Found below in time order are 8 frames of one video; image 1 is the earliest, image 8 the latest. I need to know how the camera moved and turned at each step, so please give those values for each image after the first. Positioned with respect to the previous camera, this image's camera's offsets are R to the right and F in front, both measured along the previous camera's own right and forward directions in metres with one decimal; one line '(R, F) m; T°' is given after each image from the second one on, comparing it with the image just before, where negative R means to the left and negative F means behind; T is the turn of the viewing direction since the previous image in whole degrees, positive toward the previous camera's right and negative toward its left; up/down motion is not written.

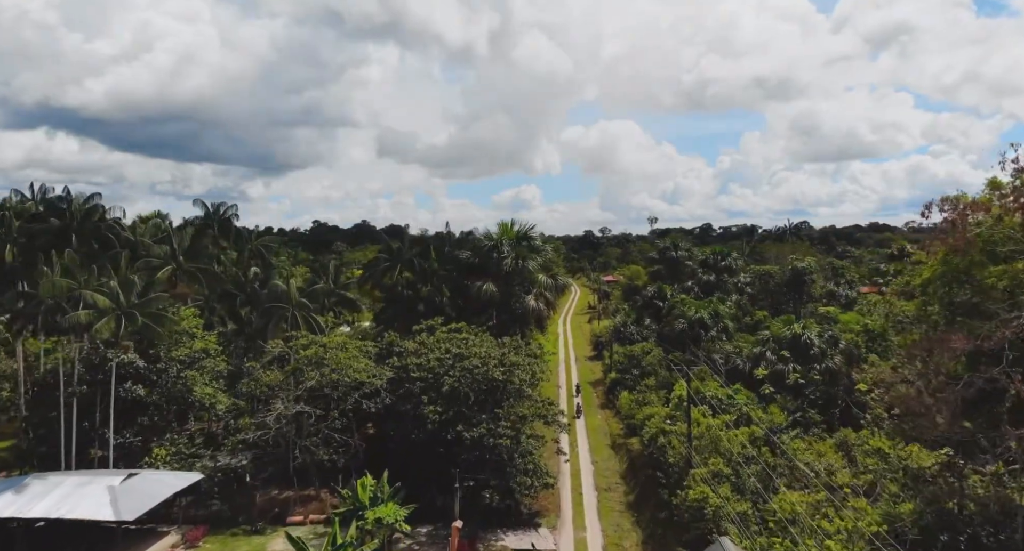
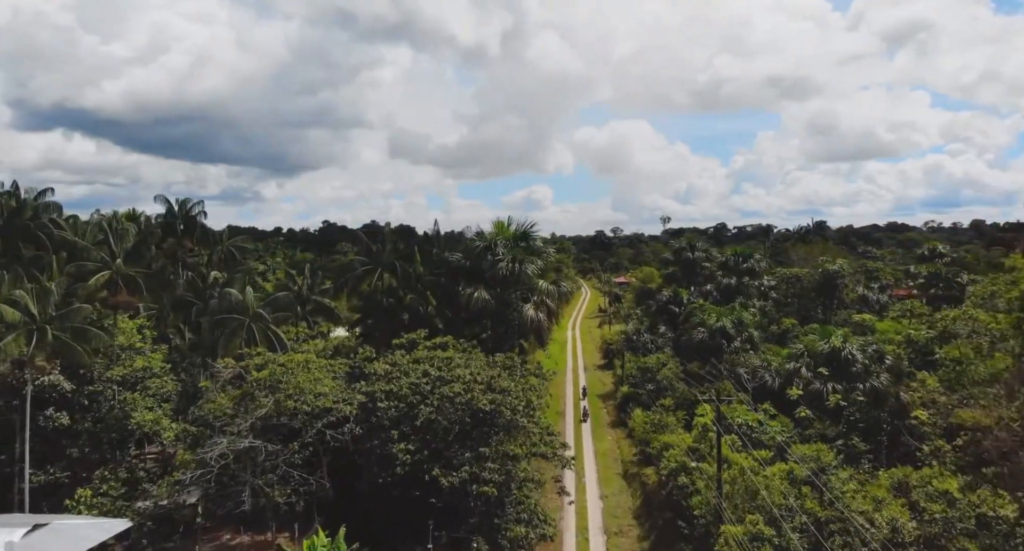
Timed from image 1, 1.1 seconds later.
(+0.7, +5.2) m; -1°
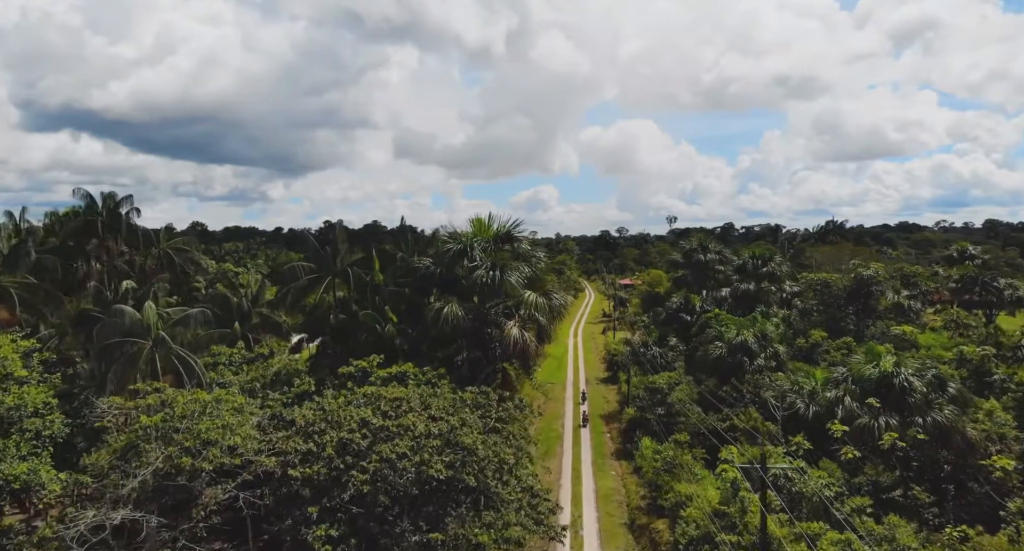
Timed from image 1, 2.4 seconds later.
(+1.0, +6.5) m; 0°
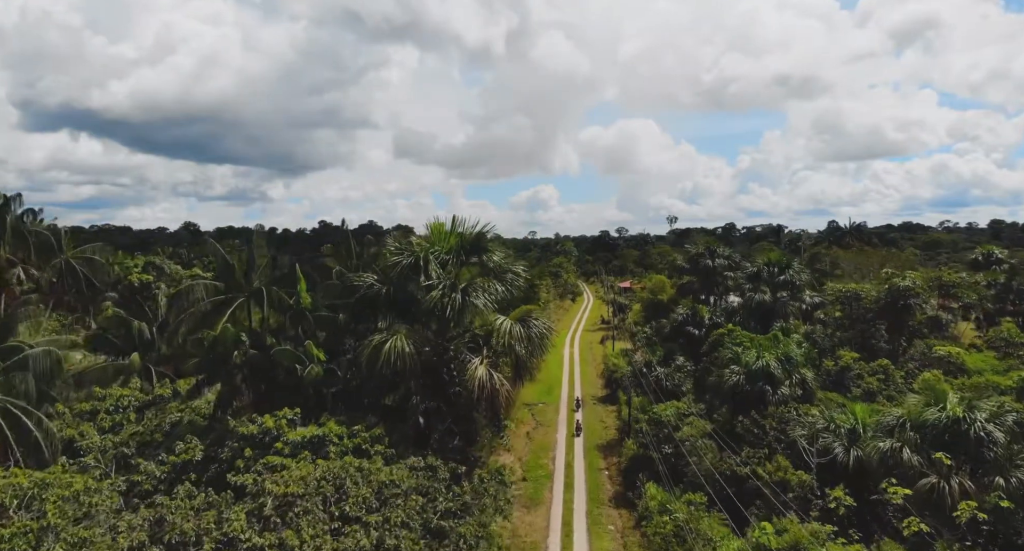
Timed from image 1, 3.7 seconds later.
(+1.0, +6.5) m; 0°
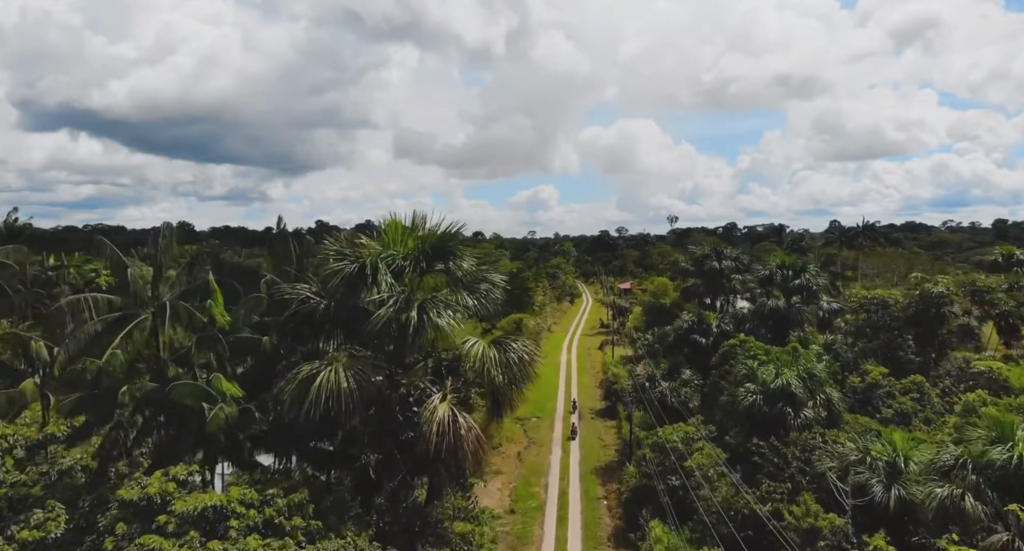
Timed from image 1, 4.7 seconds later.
(+0.7, +4.5) m; 0°
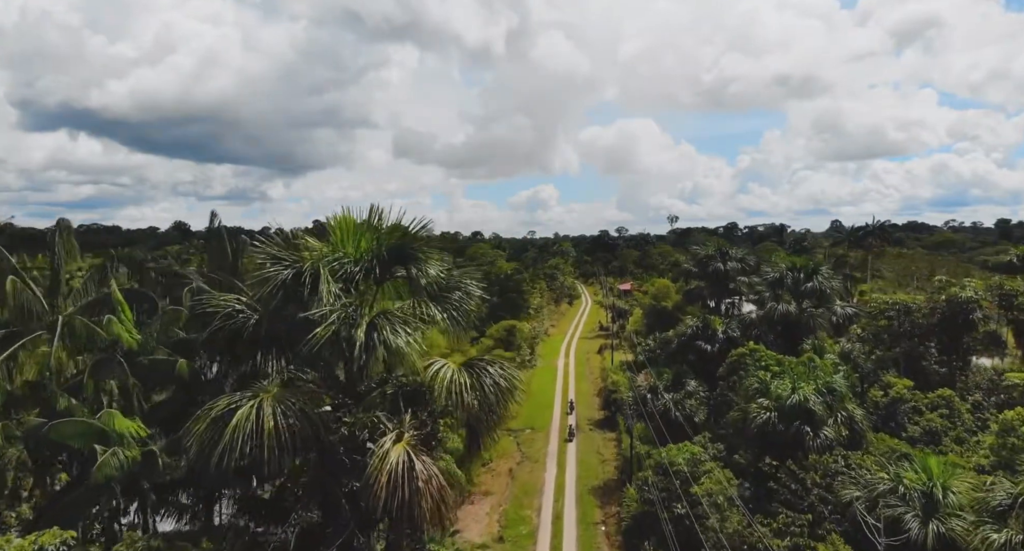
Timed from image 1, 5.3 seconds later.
(+0.5, +3.2) m; 0°
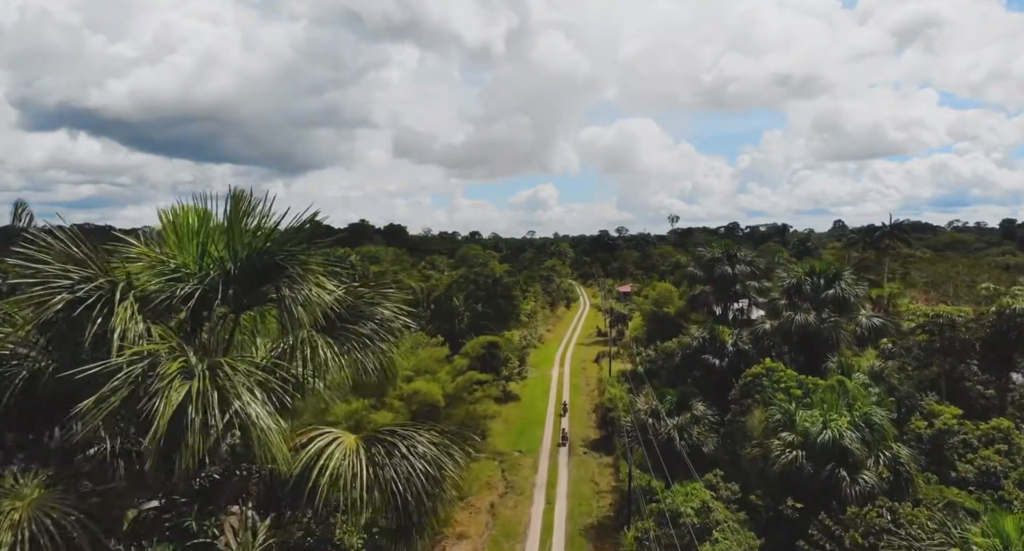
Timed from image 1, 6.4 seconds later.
(+0.9, +5.1) m; 0°
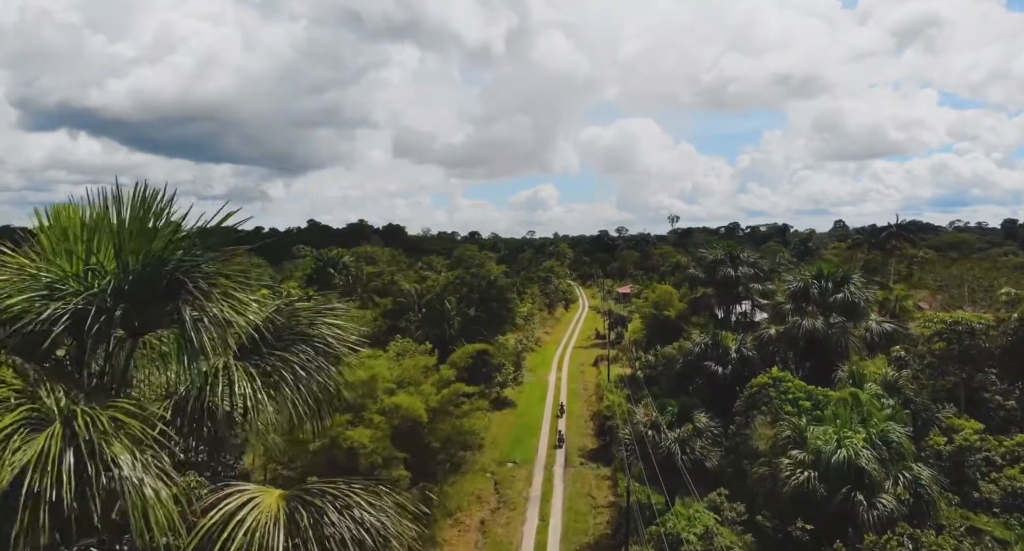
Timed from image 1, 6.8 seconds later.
(+0.4, +1.9) m; 0°
